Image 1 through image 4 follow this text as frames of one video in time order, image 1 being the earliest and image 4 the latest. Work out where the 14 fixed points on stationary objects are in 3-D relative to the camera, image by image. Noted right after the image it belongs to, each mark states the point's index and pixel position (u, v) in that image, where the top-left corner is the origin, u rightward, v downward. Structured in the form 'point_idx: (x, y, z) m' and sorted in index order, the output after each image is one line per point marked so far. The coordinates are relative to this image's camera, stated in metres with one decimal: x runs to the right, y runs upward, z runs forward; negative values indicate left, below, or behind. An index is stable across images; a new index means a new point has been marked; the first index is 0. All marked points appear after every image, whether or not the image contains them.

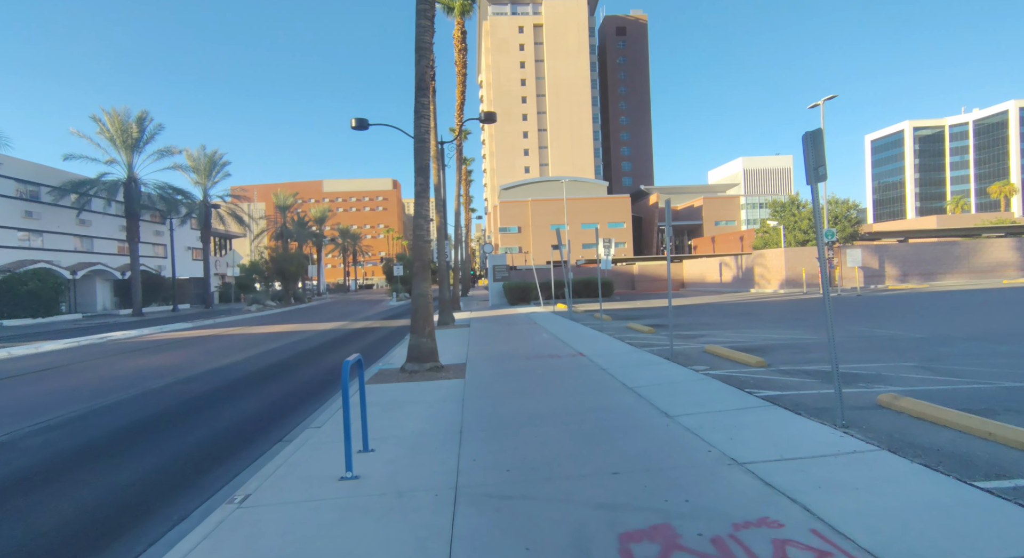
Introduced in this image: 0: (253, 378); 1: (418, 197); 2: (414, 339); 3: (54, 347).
0: (-5.2, -2.0, +10.0) m
1: (-1.8, +1.6, +9.5) m
2: (-1.9, -1.1, +9.5) m
3: (-15.0, -2.3, +16.6) m
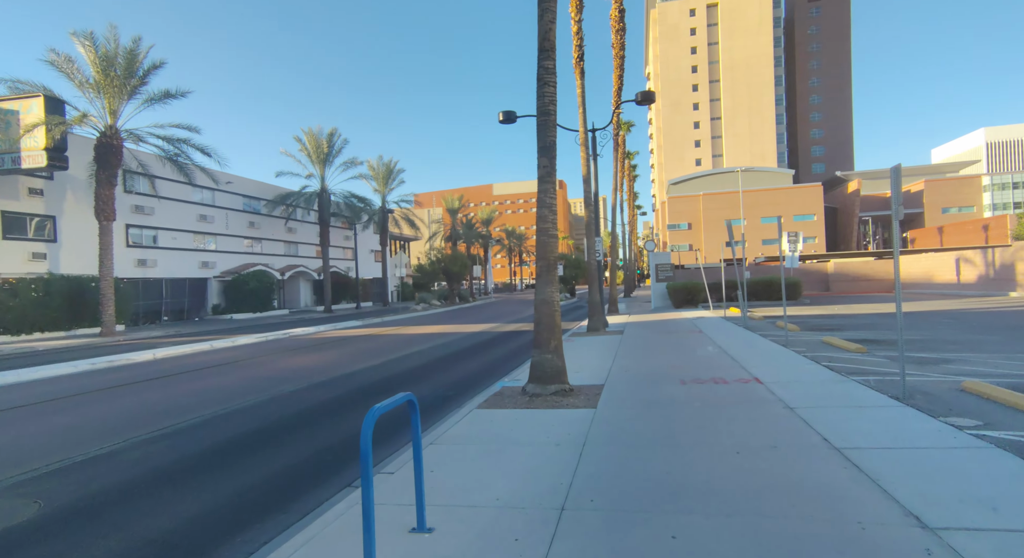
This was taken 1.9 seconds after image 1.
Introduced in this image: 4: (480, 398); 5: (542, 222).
0: (-2.6, -2.0, +9.5) m
1: (+0.4, +1.5, +7.9) m
2: (+0.3, -1.2, +7.9) m
3: (-9.9, -2.3, +18.8) m
4: (-0.5, -1.9, +8.2) m
5: (+0.4, +0.9, +8.0) m
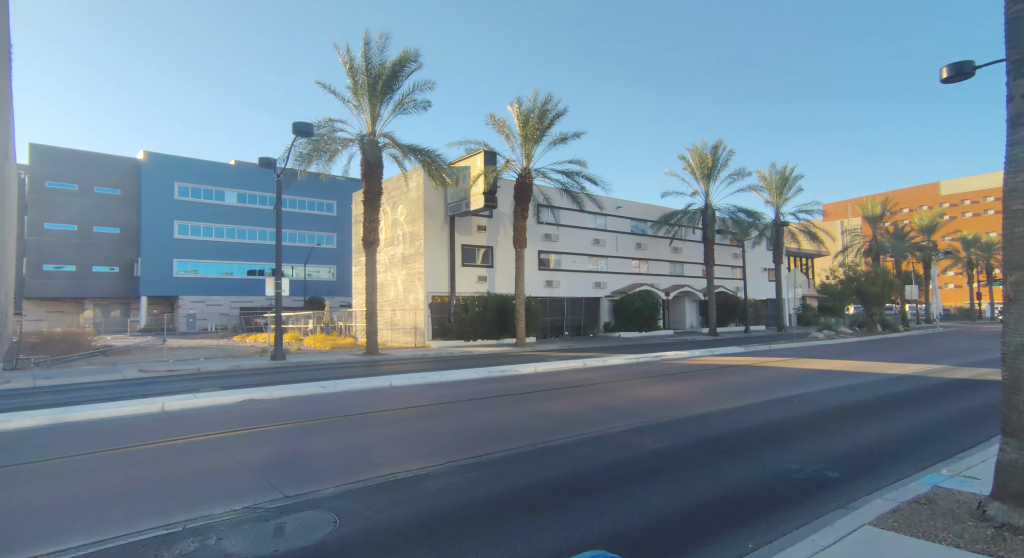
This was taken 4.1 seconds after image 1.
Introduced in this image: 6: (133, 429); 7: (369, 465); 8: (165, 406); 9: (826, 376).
0: (+2.9, -2.4, +7.3) m
1: (+4.1, +1.3, +4.2) m
2: (+4.0, -1.4, +4.2) m
3: (+3.7, -3.1, +19.0) m
4: (+3.5, -2.1, +4.9) m
5: (+4.2, +0.7, +4.2) m
6: (-6.1, -2.4, +8.3) m
7: (-1.7, -2.3, +6.3) m
8: (-6.7, -2.5, +10.0) m
9: (+9.2, -2.9, +15.1) m
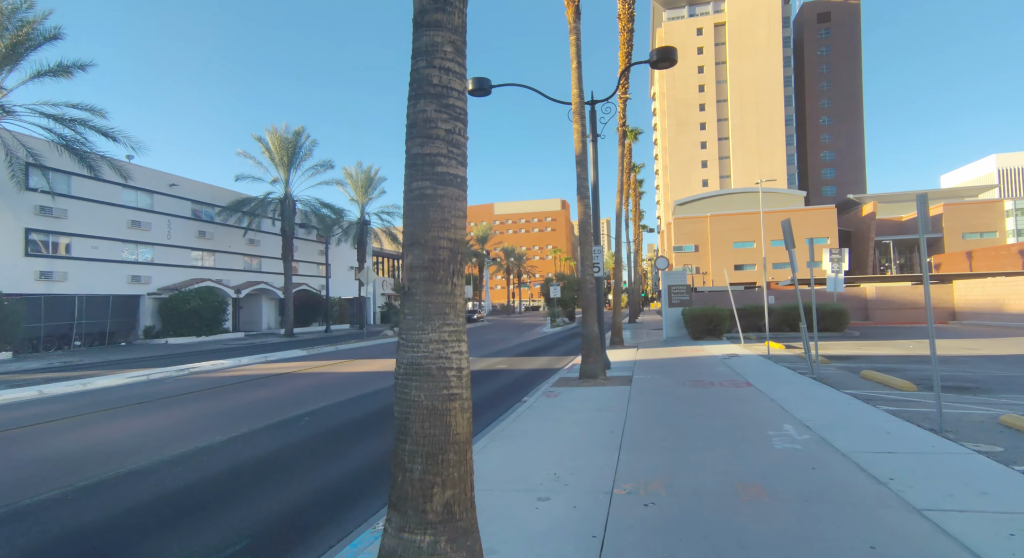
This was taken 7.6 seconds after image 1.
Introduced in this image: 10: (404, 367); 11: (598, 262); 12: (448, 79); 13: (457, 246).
0: (-3.6, -2.2, +4.2) m
1: (-0.5, +1.4, +2.8) m
2: (-0.6, -1.3, +2.7) m
3: (-10.8, -2.8, +13.5) m
4: (-1.5, -2.0, +2.9) m
5: (-0.5, +0.8, +2.8) m
6: (-11.0, -2.0, -1.0) m
7: (-6.4, -2.0, +0.4) m
8: (-12.5, -2.0, -0.2) m
9: (-4.1, -2.8, +14.2) m
10: (-0.6, -0.5, +2.8) m
11: (+2.3, +0.4, +13.8) m
12: (-0.4, +1.1, +2.8) m
13: (-0.3, +0.2, +2.8) m
